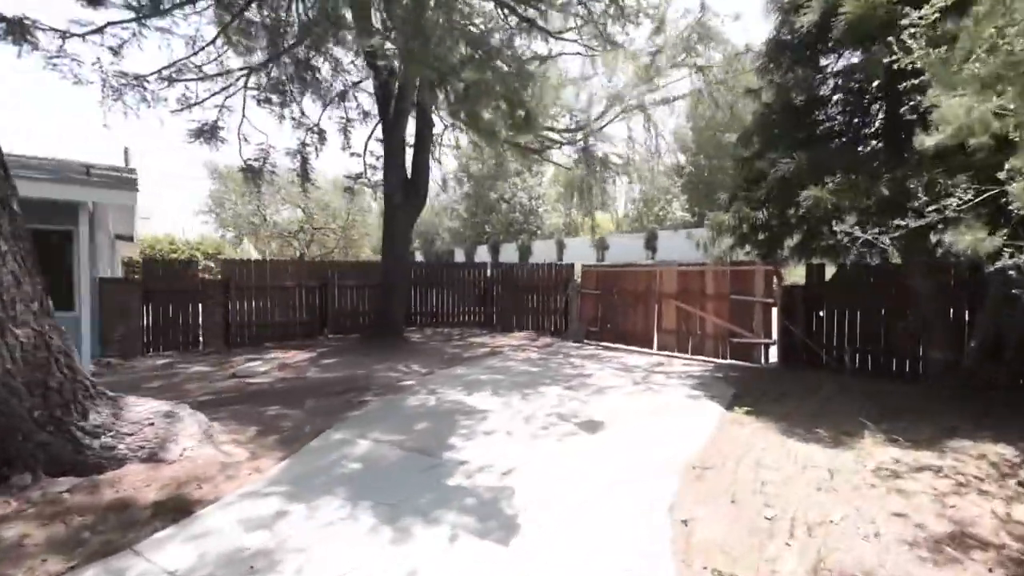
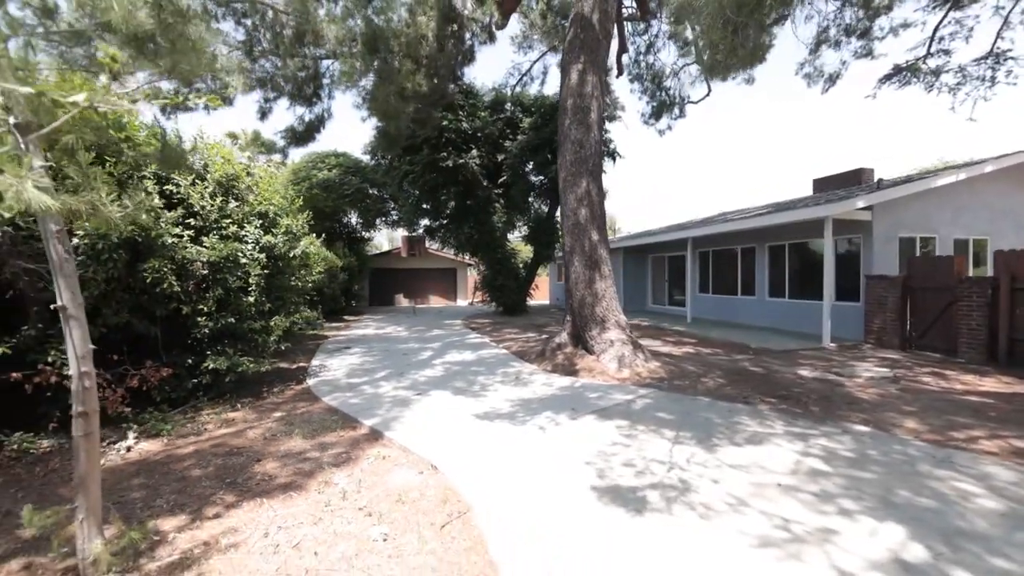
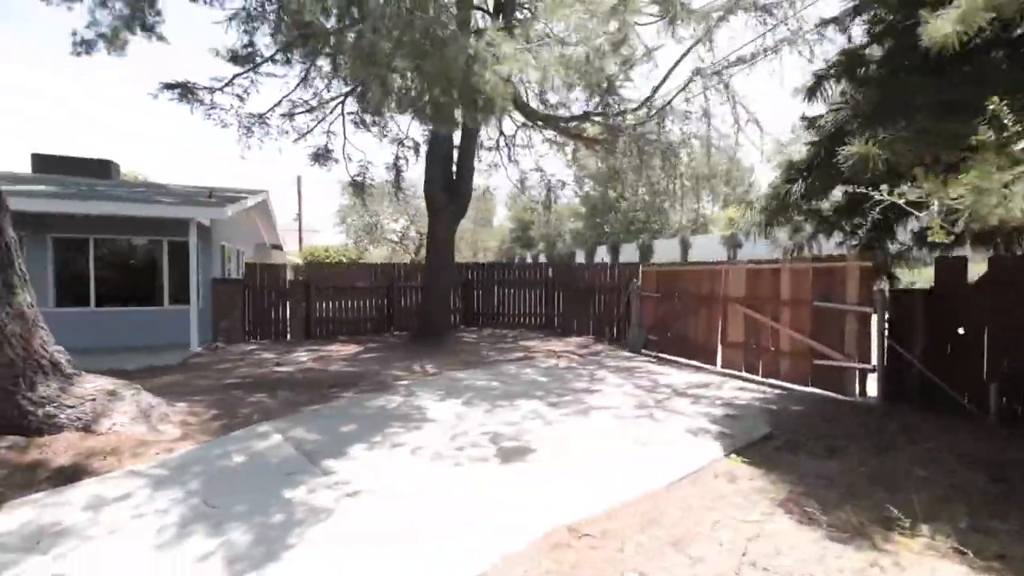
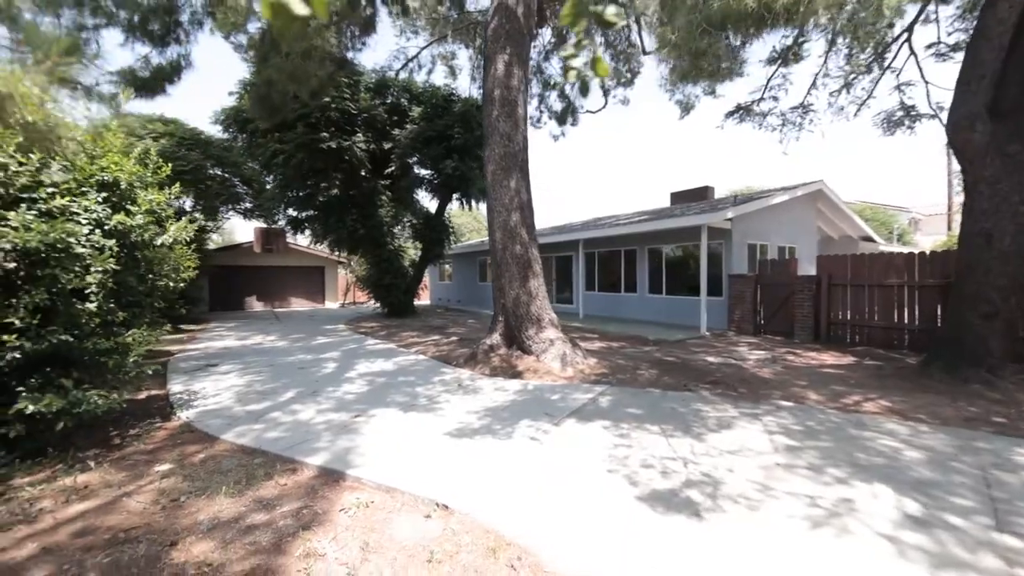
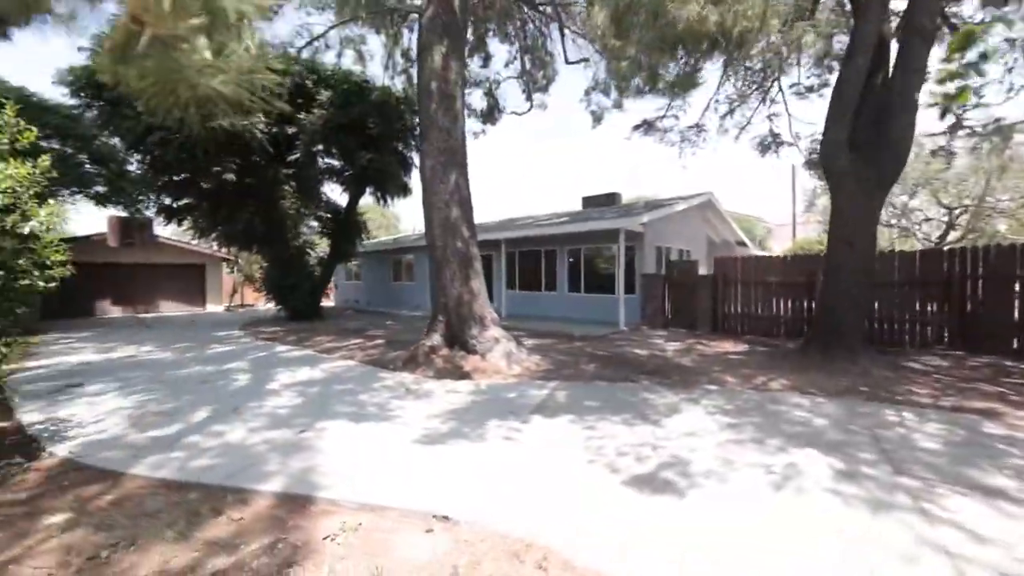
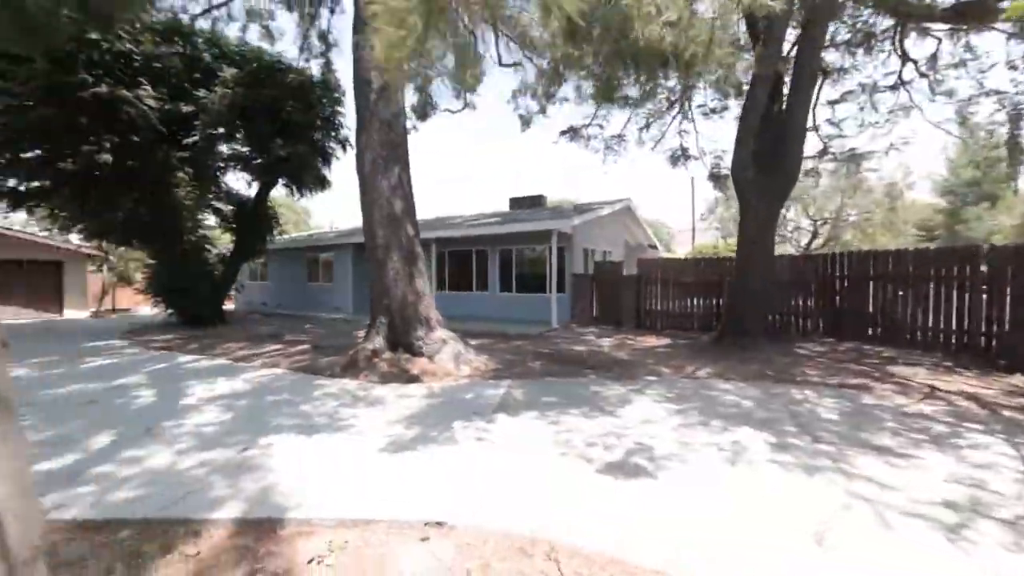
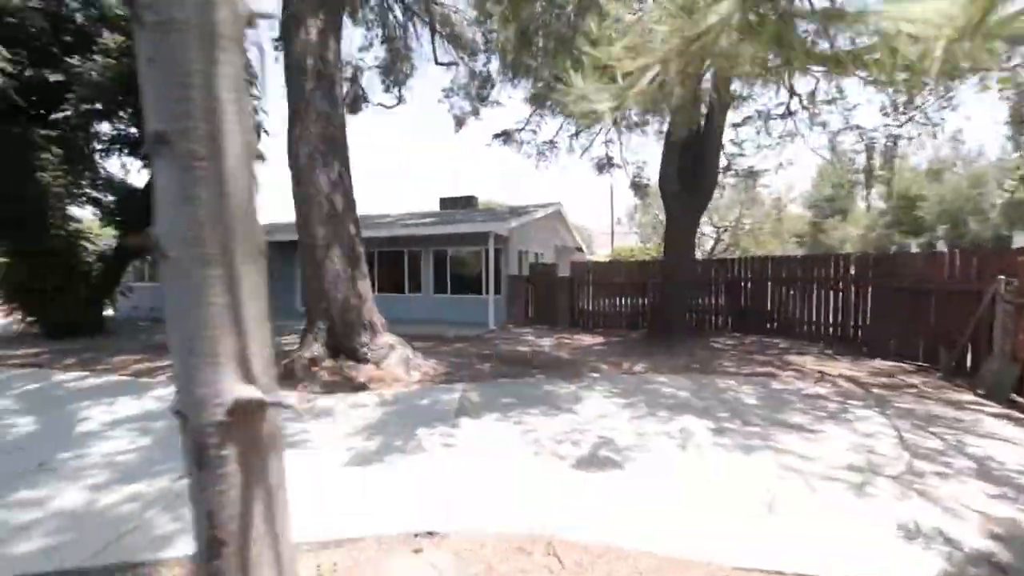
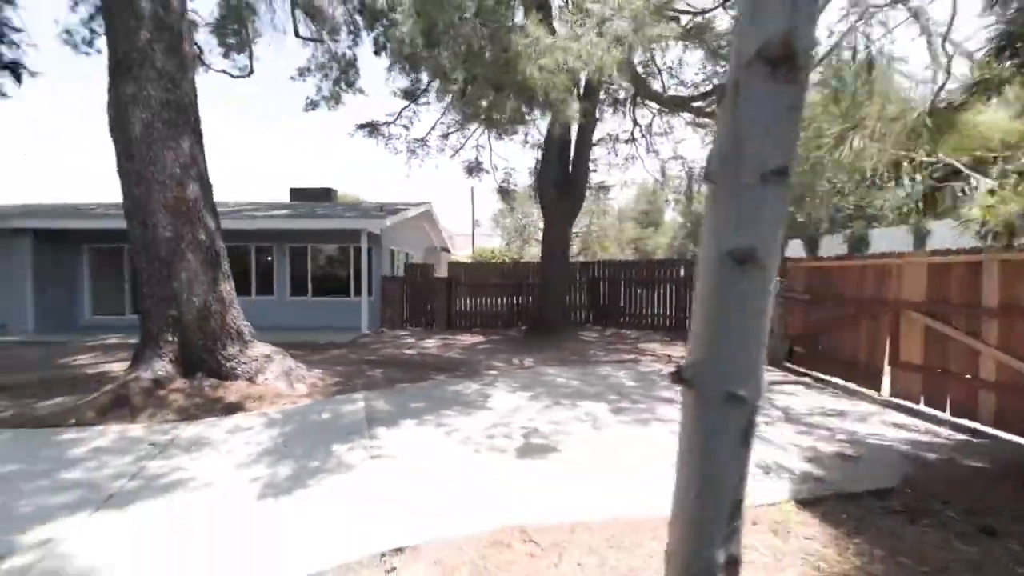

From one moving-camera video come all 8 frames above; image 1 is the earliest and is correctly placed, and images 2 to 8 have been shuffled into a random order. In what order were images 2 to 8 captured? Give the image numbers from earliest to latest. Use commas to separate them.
3, 8, 7, 6, 5, 4, 2
